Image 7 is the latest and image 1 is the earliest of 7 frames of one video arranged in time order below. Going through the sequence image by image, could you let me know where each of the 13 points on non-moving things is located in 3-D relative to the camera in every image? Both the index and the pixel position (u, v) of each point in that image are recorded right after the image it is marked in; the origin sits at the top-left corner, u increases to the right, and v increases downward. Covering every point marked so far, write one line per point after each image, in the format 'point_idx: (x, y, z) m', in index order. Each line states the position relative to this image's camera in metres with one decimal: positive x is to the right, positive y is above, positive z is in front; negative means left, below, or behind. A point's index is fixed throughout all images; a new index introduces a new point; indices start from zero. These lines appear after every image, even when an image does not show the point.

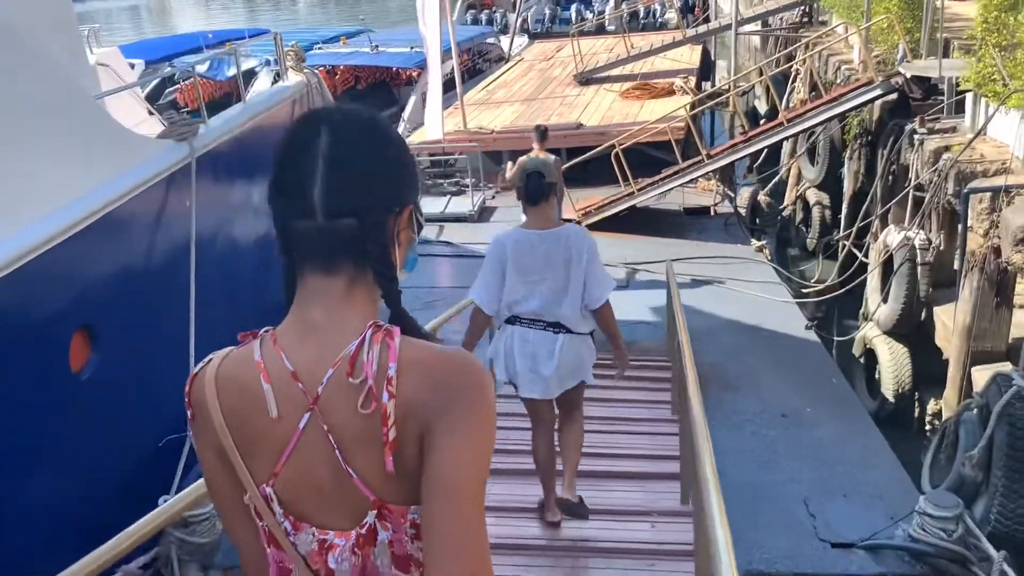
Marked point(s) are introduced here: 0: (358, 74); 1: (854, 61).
0: (-3.3, +4.6, +18.9) m
1: (+4.6, +3.1, +12.0) m
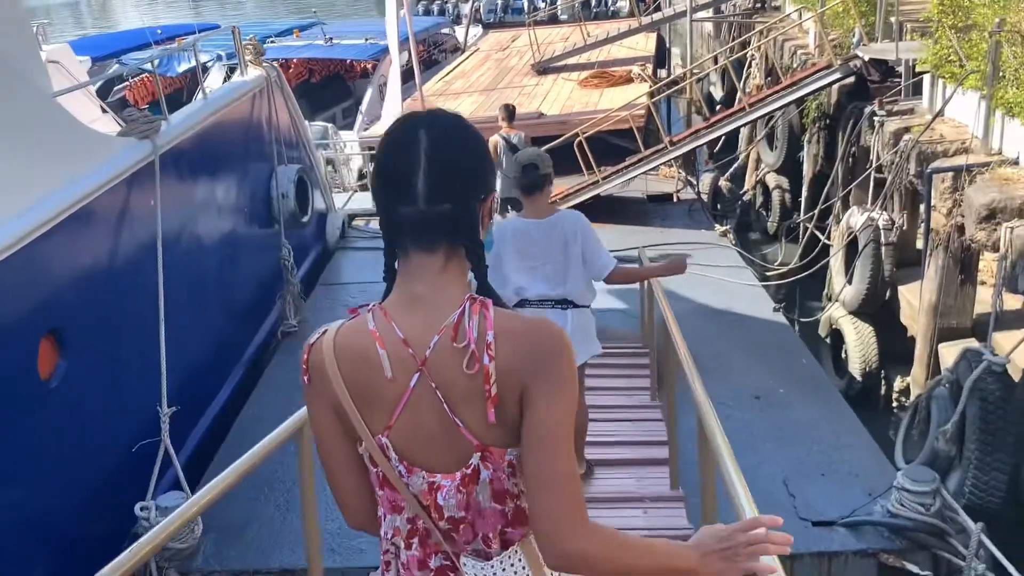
0: (-4.2, +4.6, +18.6) m
1: (+4.1, +3.3, +12.1) m
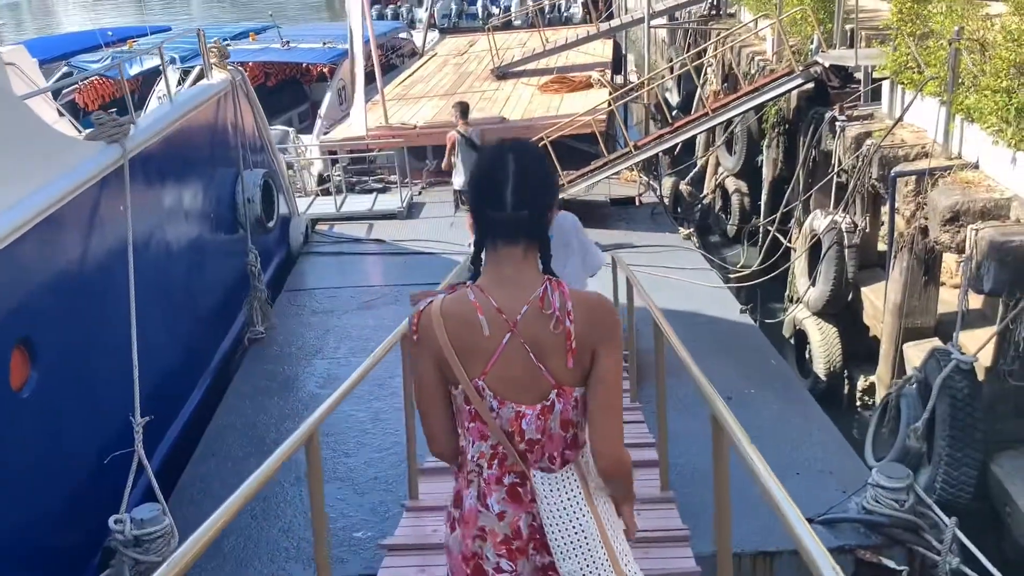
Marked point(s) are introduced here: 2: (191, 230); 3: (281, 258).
0: (-5.1, +4.5, +18.4) m
1: (+3.5, +3.3, +12.3) m
2: (-2.4, +0.4, +6.6) m
3: (-2.3, +0.3, +8.8) m
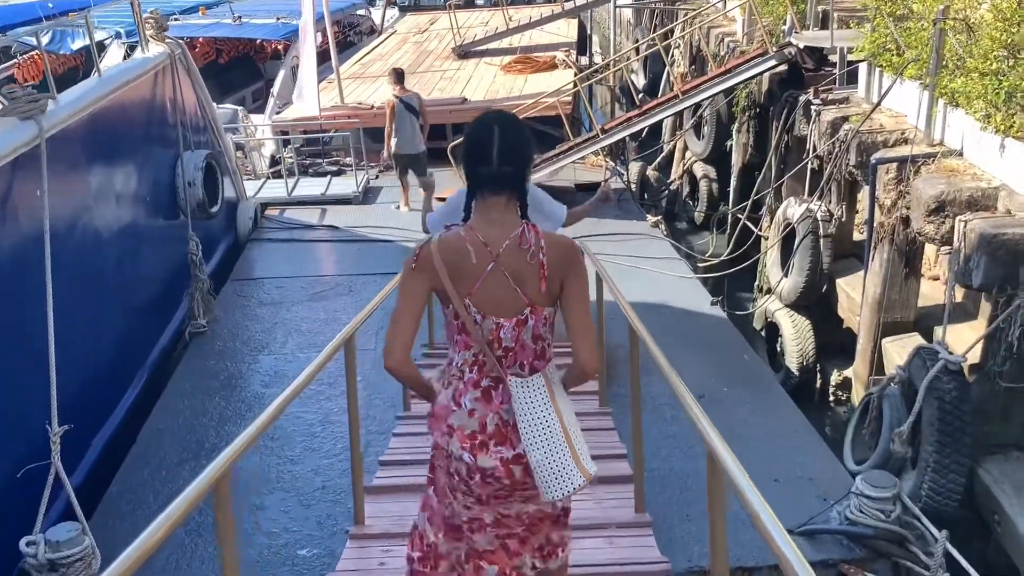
0: (-5.8, +4.8, +17.7) m
1: (+3.0, +3.4, +12.0) m
2: (-2.7, +0.5, +6.1) m
3: (-2.7, +0.4, +8.3) m
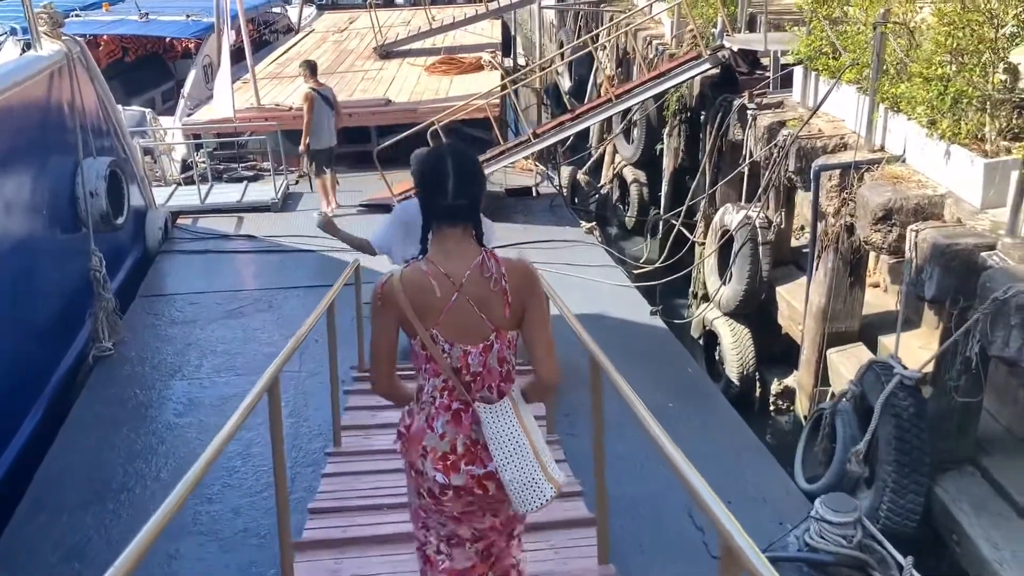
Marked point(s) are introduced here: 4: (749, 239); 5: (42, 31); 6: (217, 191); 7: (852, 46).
0: (-7.3, +4.6, +16.8) m
1: (+2.0, +3.4, +11.9) m
2: (-3.1, +0.4, +5.5) m
3: (-3.3, +0.3, +7.7) m
4: (+1.9, +0.4, +7.0) m
5: (-3.5, +1.9, +6.6) m
6: (-3.3, +1.1, +9.8) m
7: (+2.4, +1.8, +6.4) m
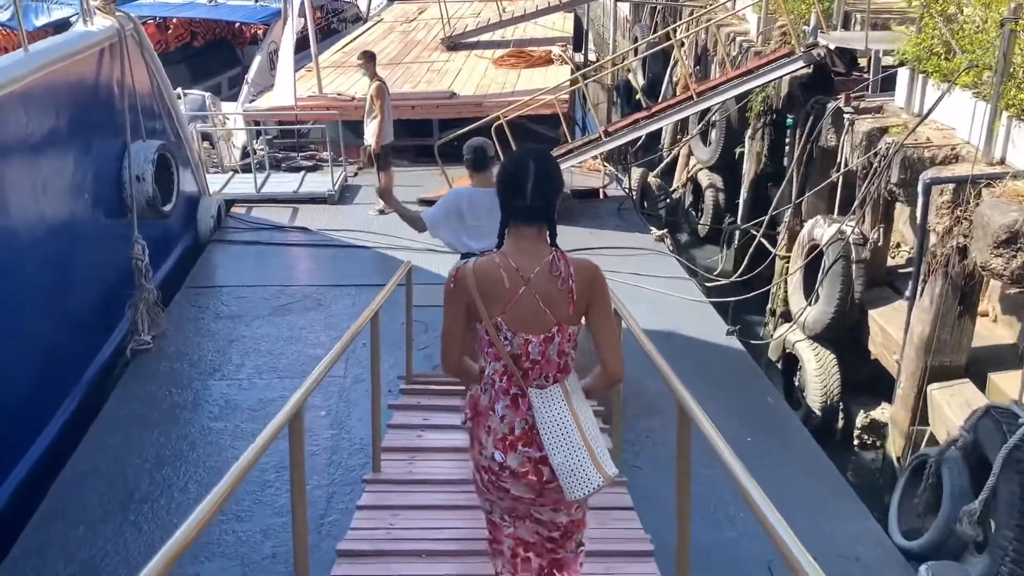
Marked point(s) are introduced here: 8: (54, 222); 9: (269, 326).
0: (-6.0, +4.9, +16.7) m
1: (+2.9, +3.2, +11.2) m
2: (-2.7, +0.4, +5.2) m
3: (-2.7, +0.3, +7.4) m
4: (+2.3, +0.2, +6.4) m
5: (-2.9, +2.0, +6.3) m
6: (-2.6, +1.2, +9.5) m
7: (+2.9, +1.6, +5.7) m
8: (-2.7, +0.4, +5.3) m
9: (-1.7, -0.3, +6.4) m
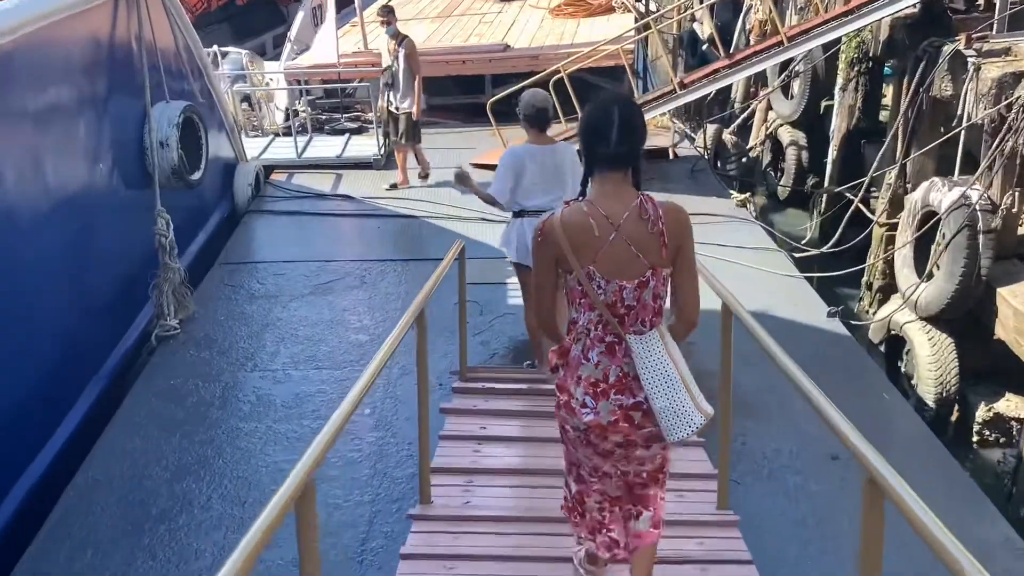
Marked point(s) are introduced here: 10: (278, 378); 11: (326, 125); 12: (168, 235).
0: (-5.0, +5.5, +16.1) m
1: (+3.6, +3.6, +10.1) m
2: (-2.4, +0.5, +4.6) m
3: (-2.2, +0.5, +6.8) m
4: (+2.8, +0.4, +5.5) m
5: (-2.5, +2.1, +5.6) m
6: (-1.9, +1.4, +8.8) m
7: (+3.3, +1.7, +4.7) m
8: (-2.4, +0.5, +4.7) m
9: (-1.3, -0.1, +5.7) m
10: (-1.3, -0.5, +4.9) m
11: (-2.0, +1.8, +9.7) m
12: (-2.1, +0.3, +5.5) m
